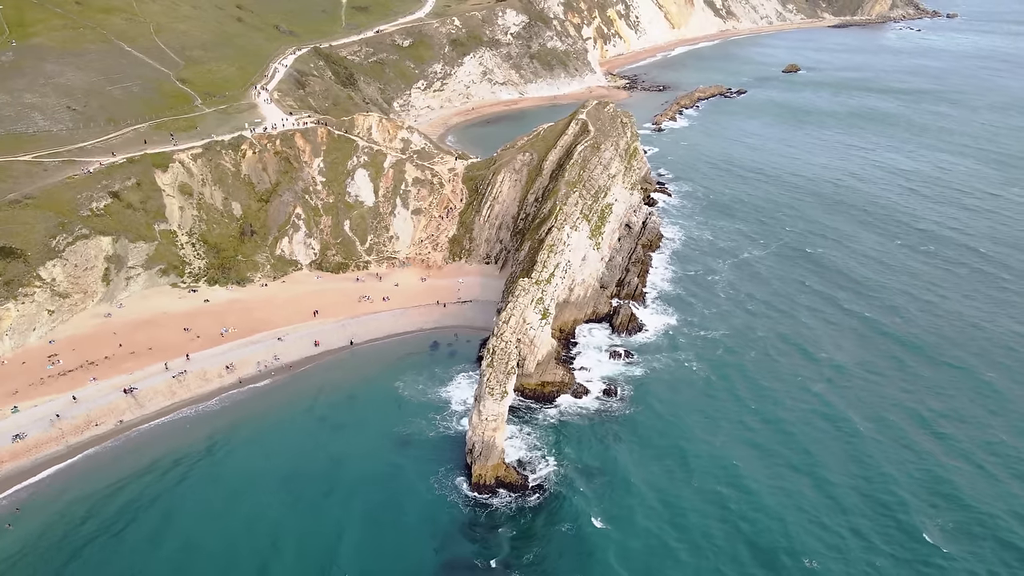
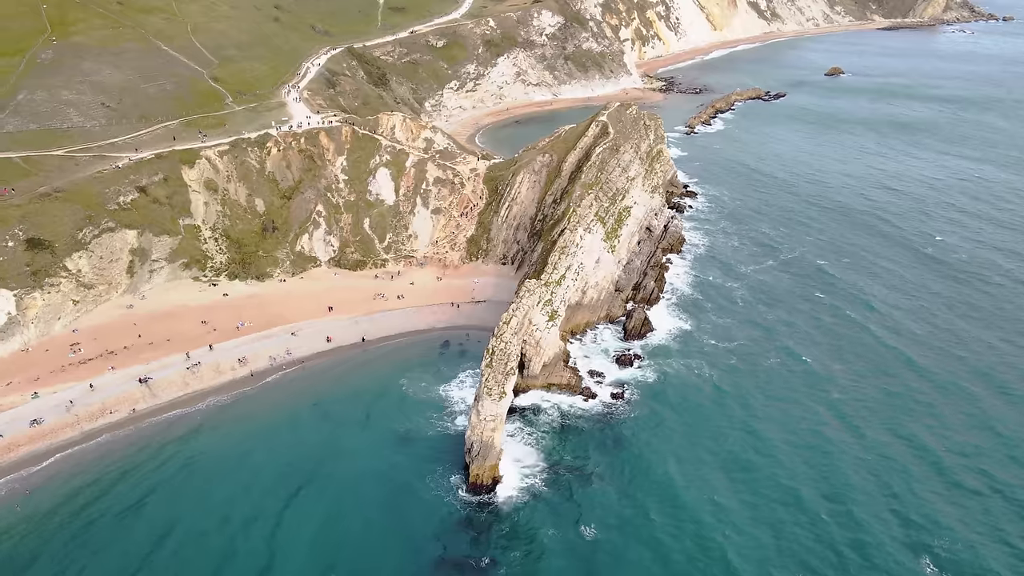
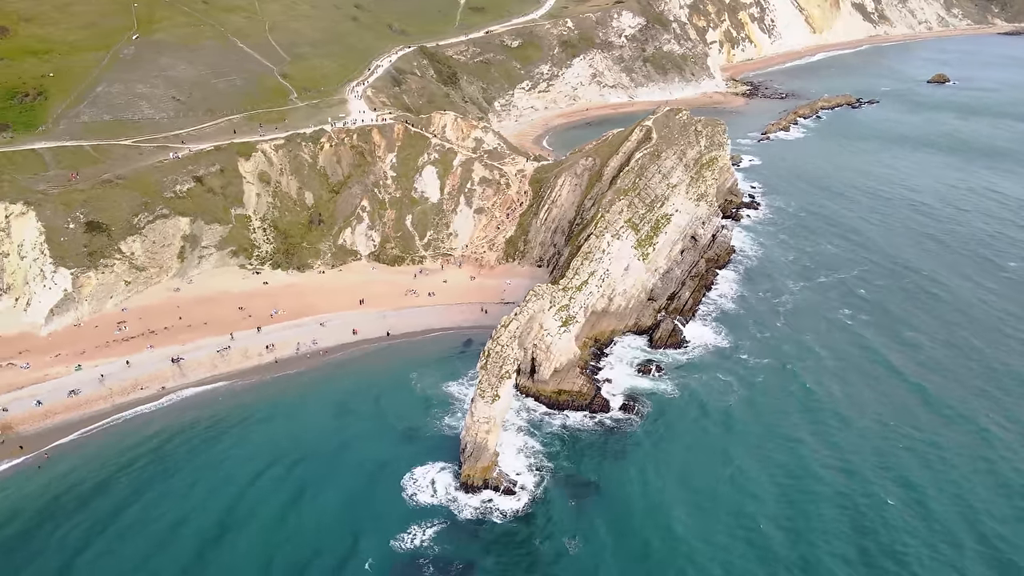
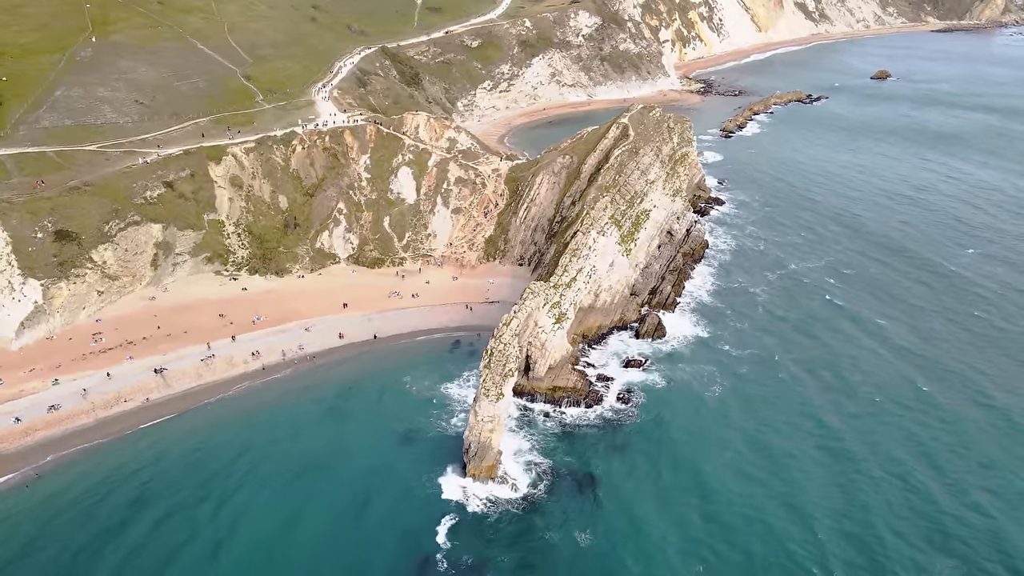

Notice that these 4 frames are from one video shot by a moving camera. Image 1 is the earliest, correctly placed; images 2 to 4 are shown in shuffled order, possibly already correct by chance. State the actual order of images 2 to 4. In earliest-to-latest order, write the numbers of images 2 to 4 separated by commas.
2, 4, 3
